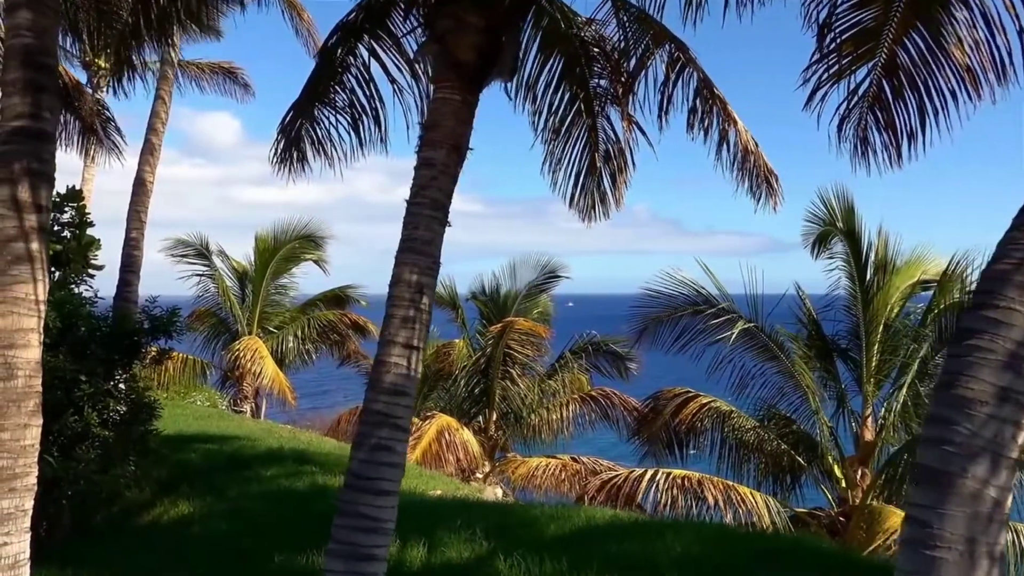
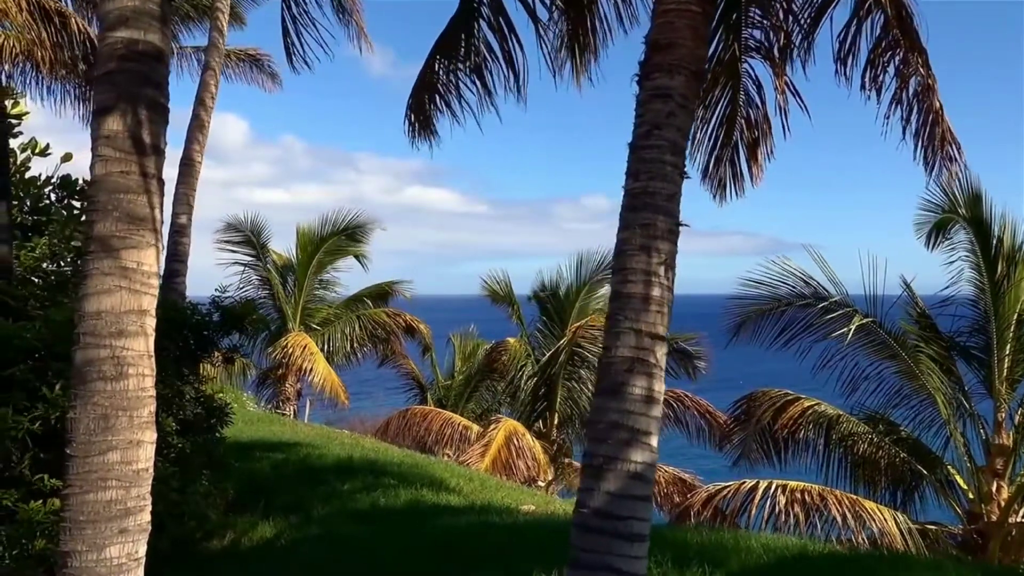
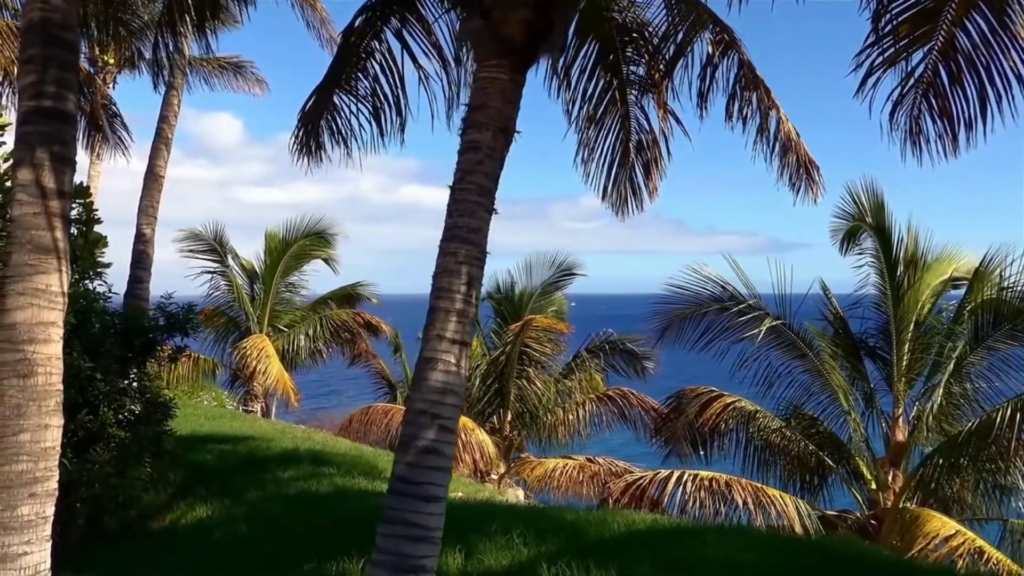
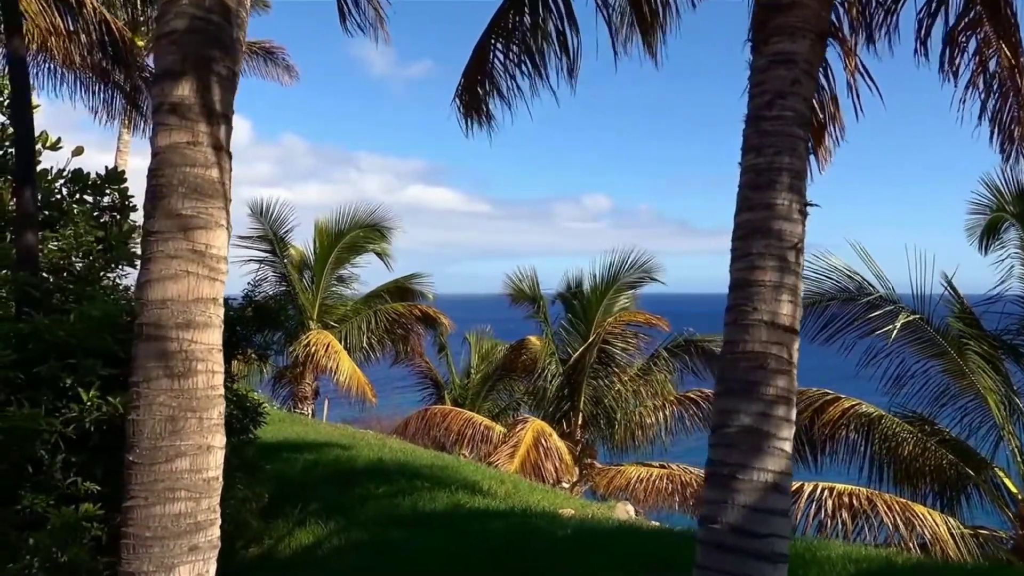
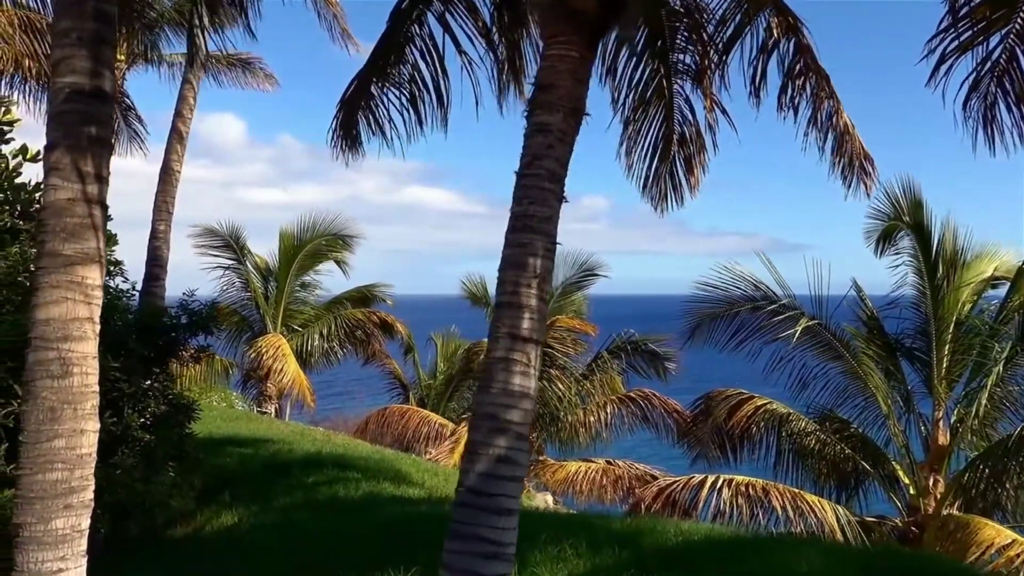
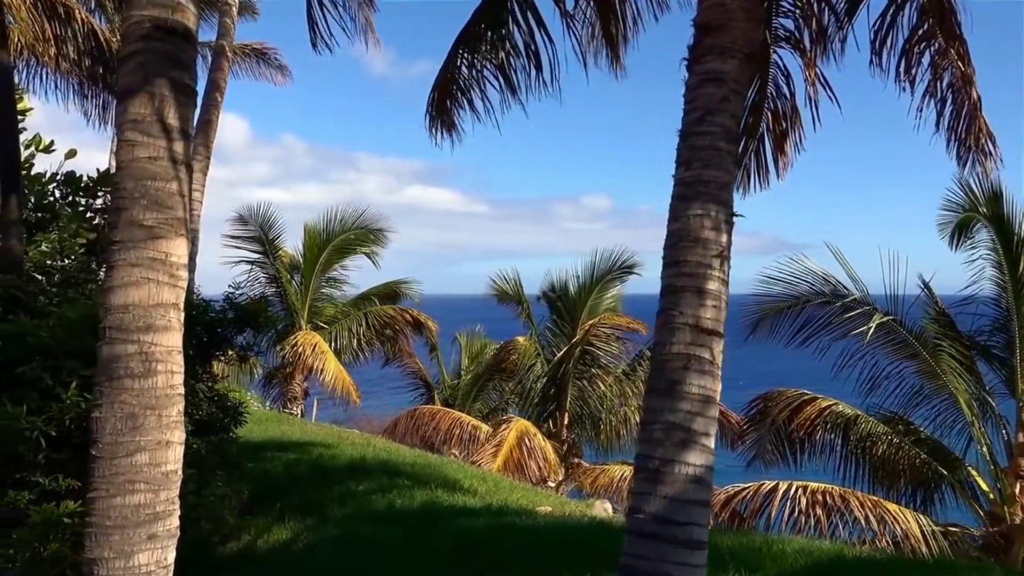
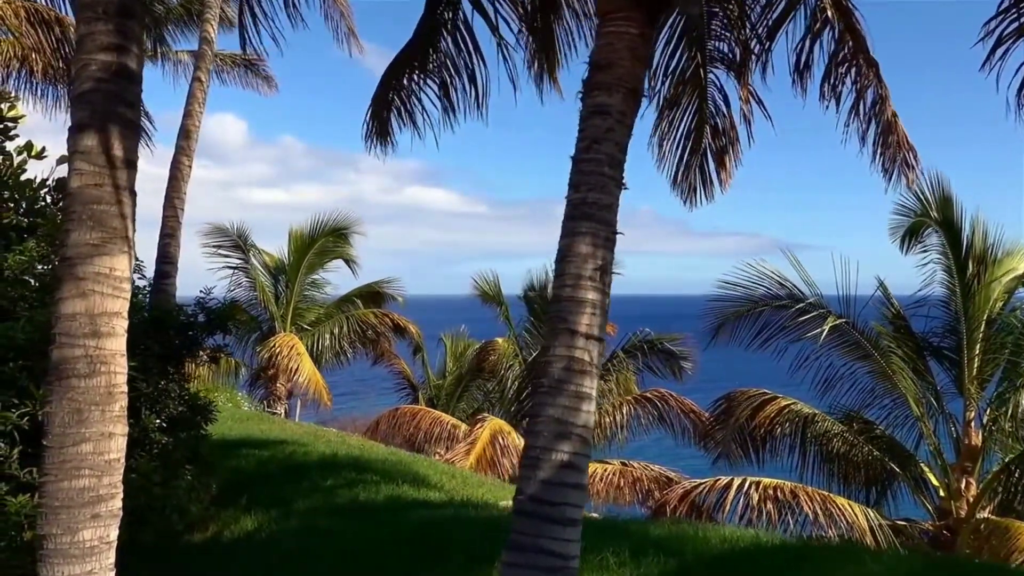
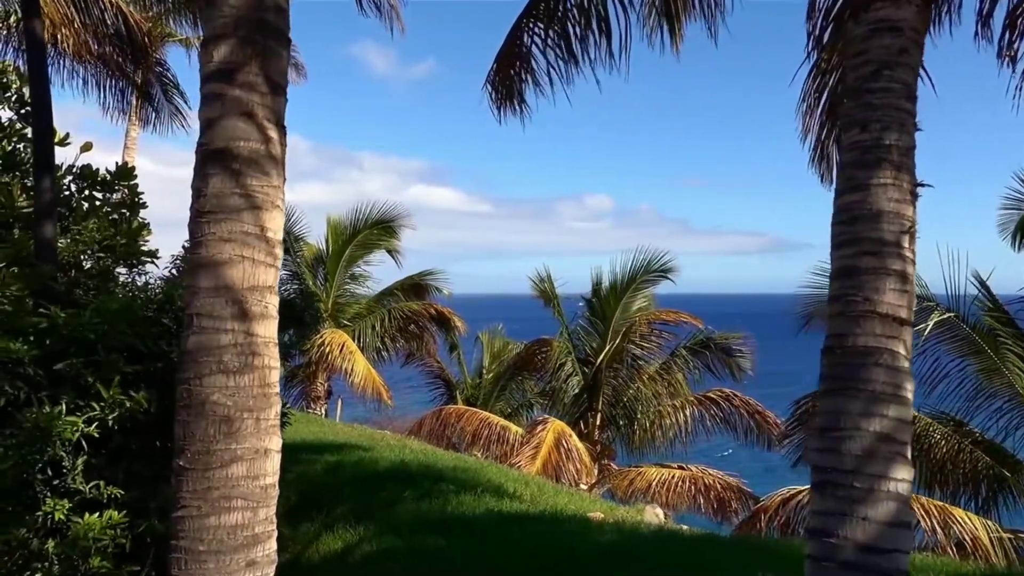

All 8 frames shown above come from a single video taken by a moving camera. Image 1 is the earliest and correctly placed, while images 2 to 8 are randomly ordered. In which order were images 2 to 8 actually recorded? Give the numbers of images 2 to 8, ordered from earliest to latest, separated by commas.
3, 5, 7, 2, 6, 4, 8
